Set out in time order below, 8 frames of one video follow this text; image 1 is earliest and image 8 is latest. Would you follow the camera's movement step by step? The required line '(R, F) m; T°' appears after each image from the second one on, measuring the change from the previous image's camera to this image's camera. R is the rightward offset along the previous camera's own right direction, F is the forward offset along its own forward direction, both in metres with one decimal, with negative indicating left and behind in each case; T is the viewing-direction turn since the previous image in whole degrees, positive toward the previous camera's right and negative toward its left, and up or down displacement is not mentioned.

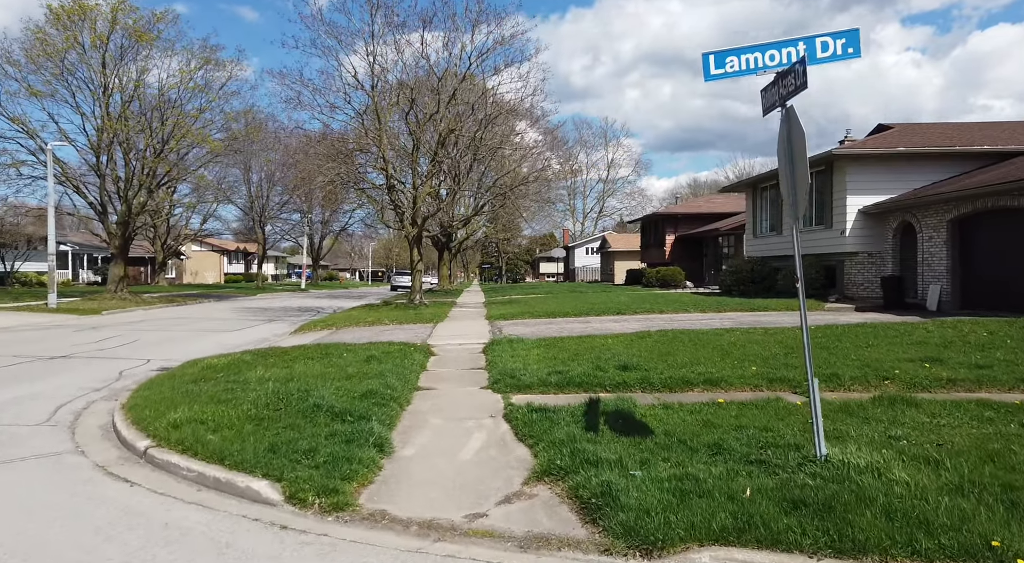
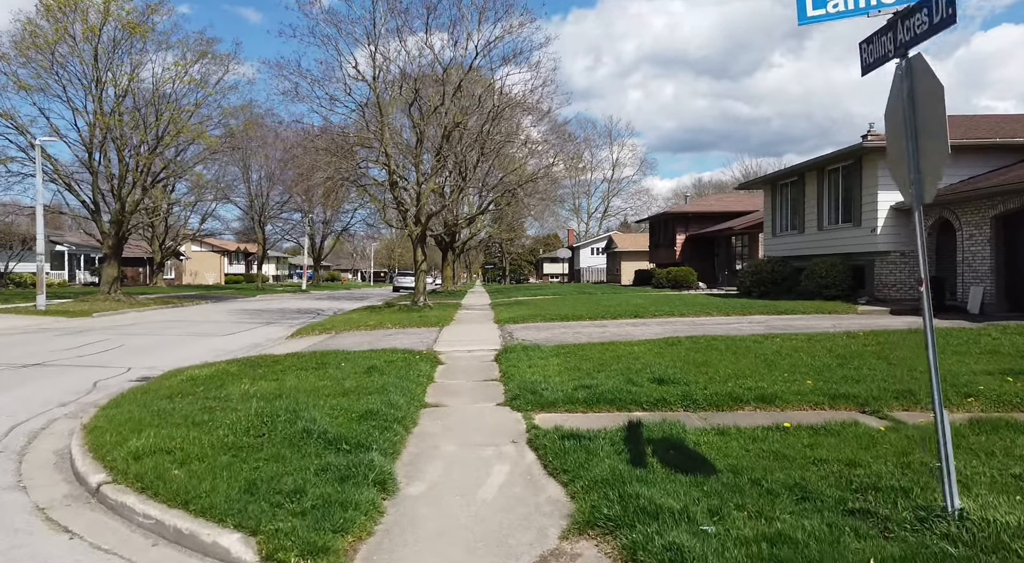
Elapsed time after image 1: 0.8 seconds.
(-0.2, +1.1) m; 0°
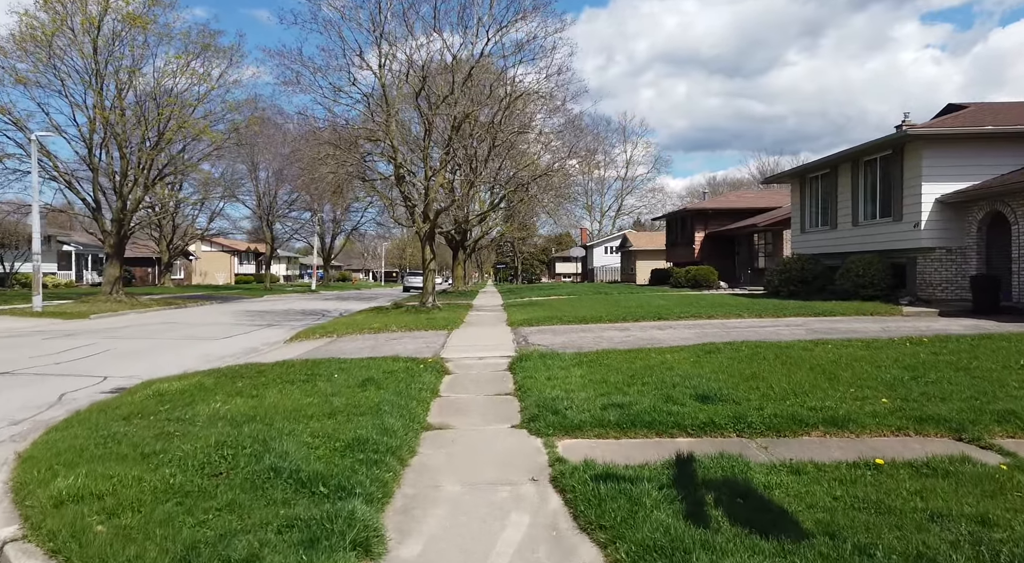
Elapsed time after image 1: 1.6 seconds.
(-0.1, +1.2) m; -1°
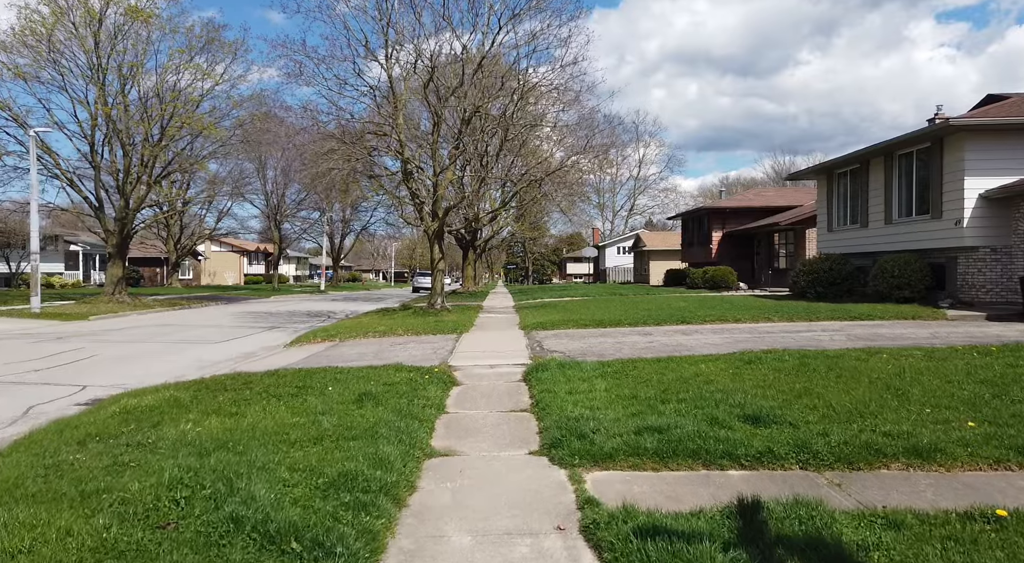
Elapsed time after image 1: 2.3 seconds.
(-0.1, +0.9) m; -1°
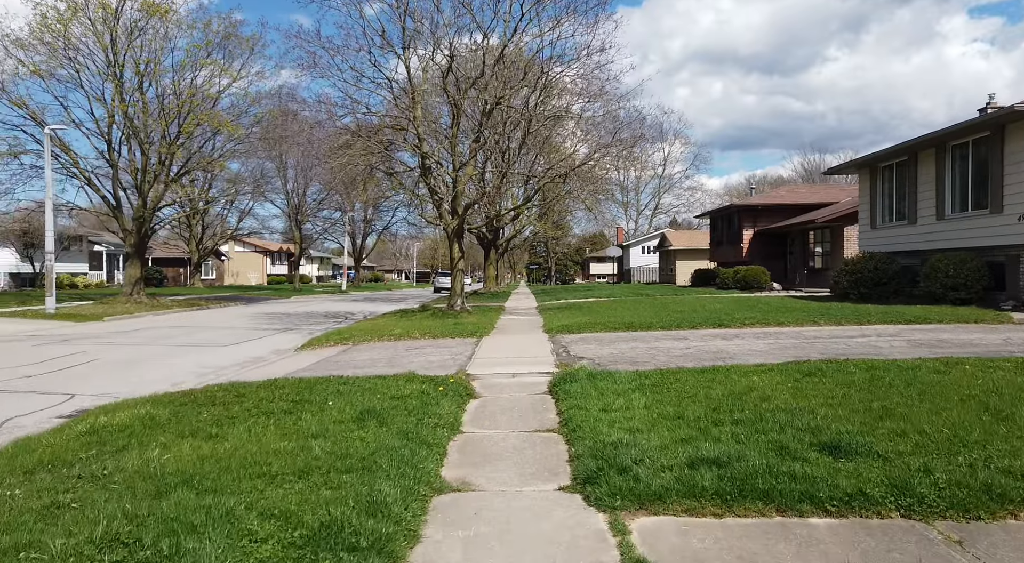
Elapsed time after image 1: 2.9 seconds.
(0.0, +0.9) m; -2°
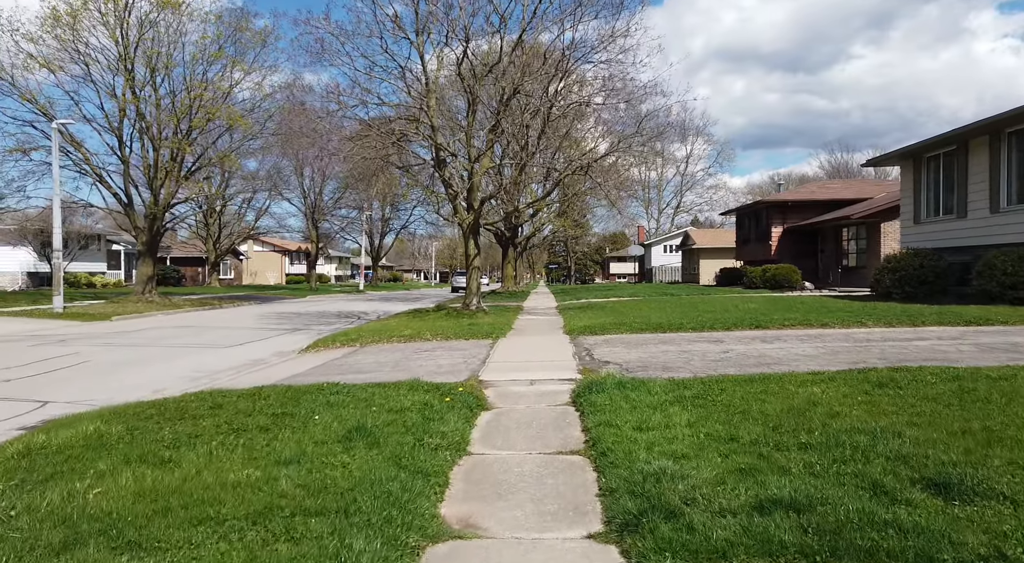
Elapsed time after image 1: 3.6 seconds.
(0.0, +1.0) m; -2°
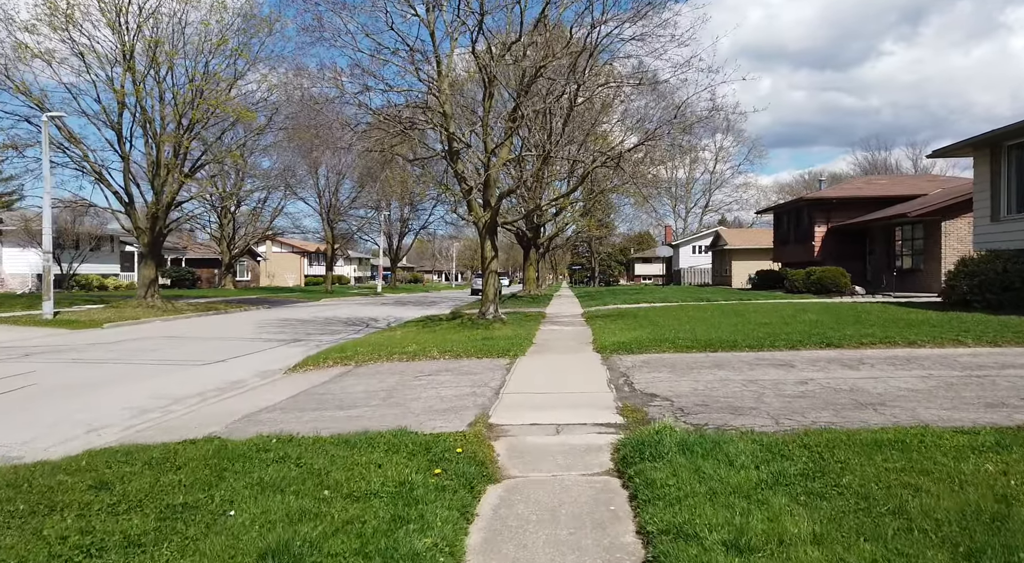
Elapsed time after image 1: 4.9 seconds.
(0.0, +1.9) m; -2°
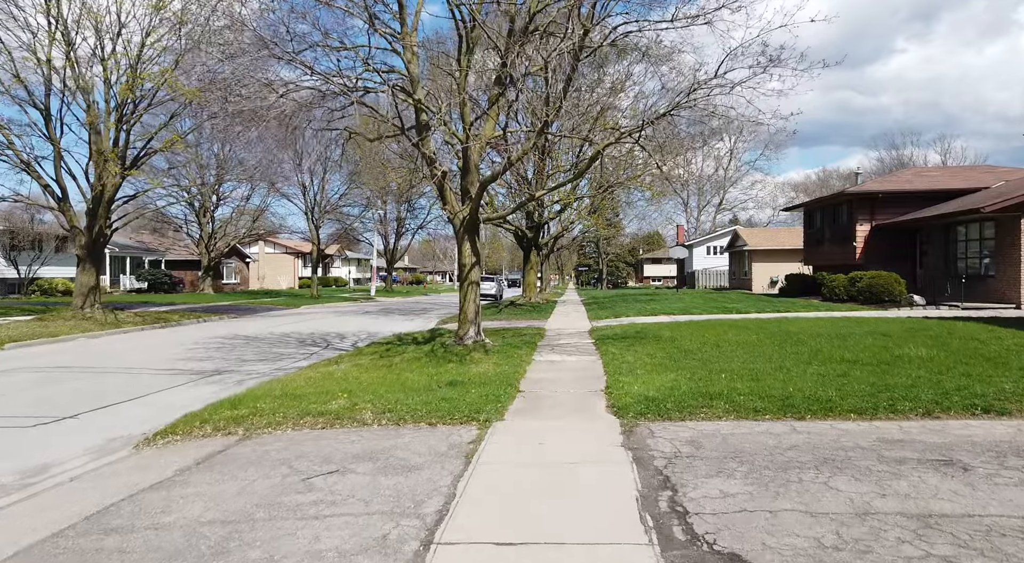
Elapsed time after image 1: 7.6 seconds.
(+0.4, +3.9) m; -1°
